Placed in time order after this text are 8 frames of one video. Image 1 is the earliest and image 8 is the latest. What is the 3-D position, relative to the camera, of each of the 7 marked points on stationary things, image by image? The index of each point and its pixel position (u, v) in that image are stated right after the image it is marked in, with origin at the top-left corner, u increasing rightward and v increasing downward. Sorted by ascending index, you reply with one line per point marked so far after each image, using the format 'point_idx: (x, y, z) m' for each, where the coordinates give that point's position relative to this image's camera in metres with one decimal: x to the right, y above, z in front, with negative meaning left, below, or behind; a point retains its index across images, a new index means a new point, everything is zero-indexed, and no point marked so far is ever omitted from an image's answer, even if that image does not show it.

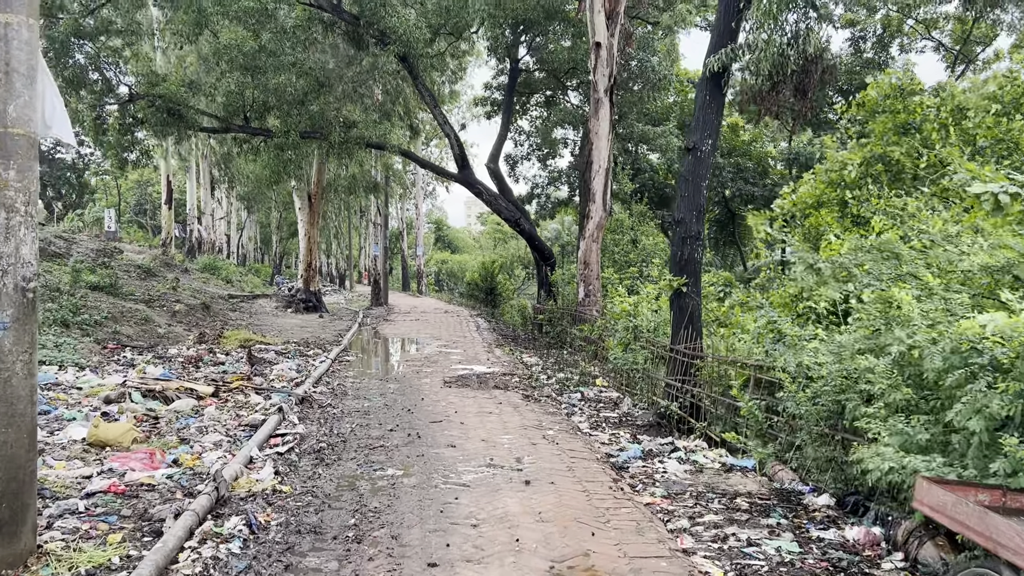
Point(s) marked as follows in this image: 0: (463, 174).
0: (-0.9, +2.1, +14.8) m
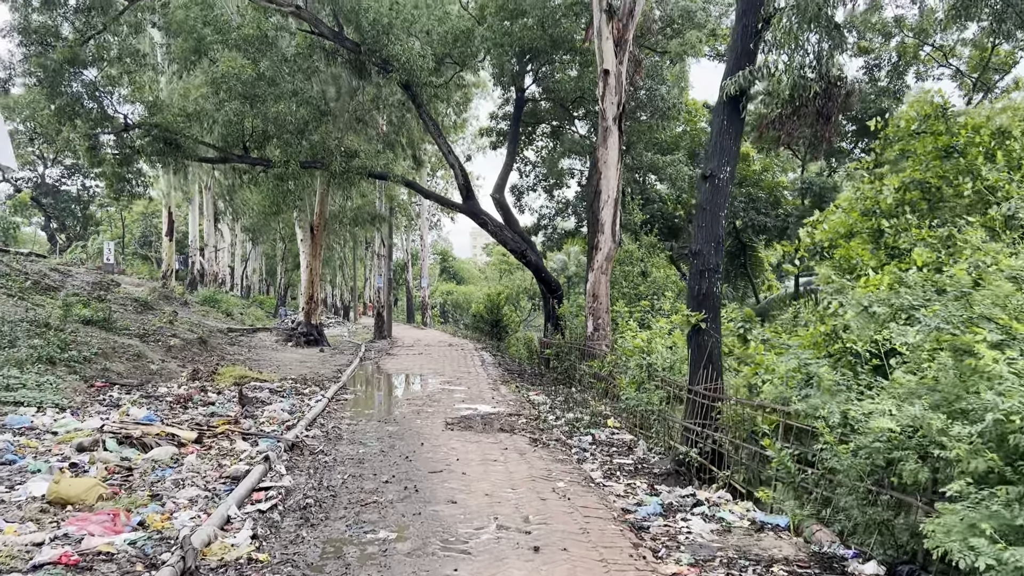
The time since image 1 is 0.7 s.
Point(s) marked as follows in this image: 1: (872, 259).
0: (-0.8, +1.5, +14.4) m
1: (+2.4, +0.2, +5.4) m
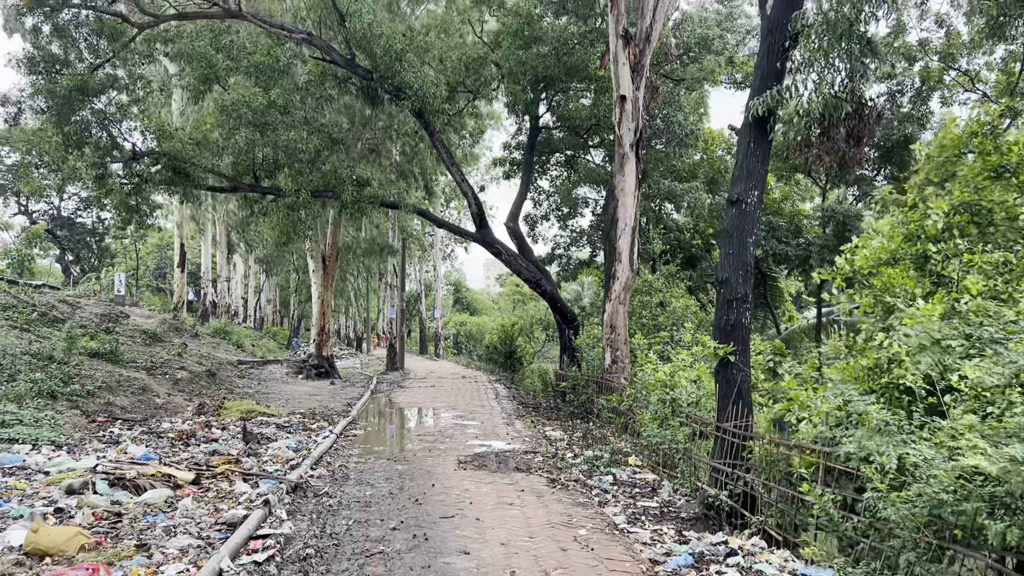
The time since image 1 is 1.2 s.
0: (-0.5, +0.9, +14.2) m
1: (+2.5, 0.0, +5.1) m
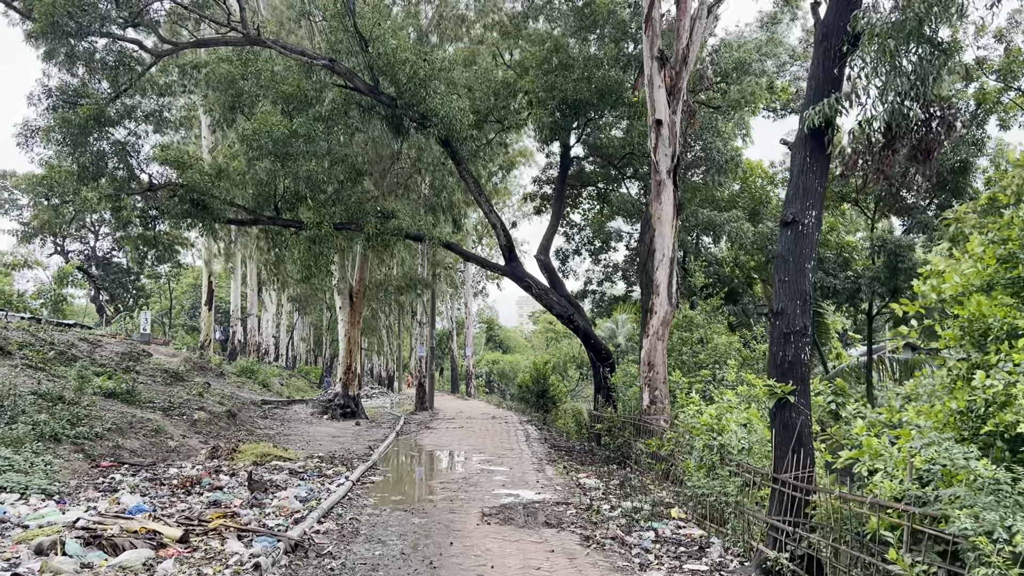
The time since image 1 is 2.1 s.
0: (0.0, +0.3, +13.6) m
1: (+2.6, -0.2, +4.3) m
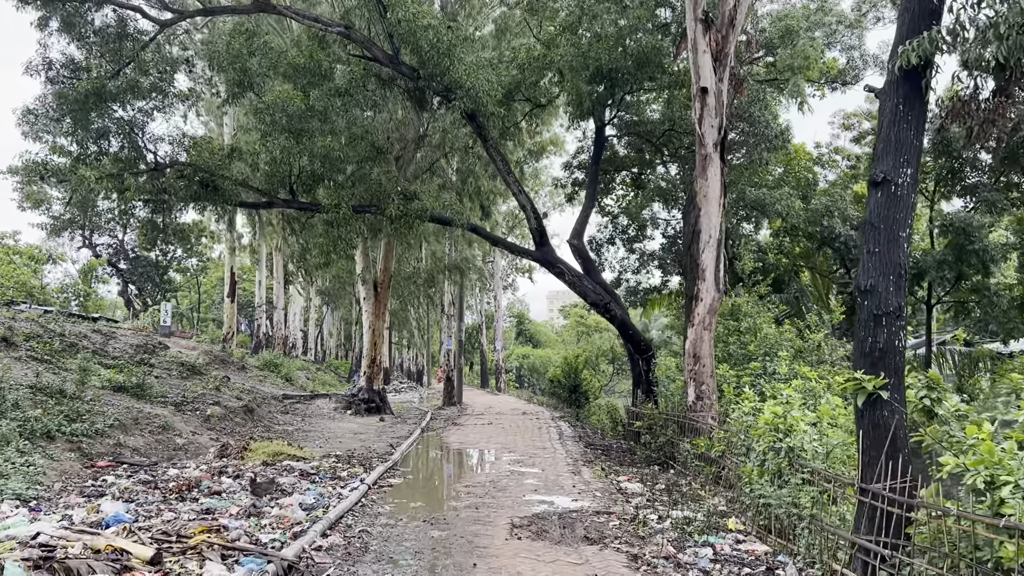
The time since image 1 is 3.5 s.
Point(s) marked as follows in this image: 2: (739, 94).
0: (+0.5, +0.5, +12.7) m
1: (+2.8, 0.0, +3.3) m
2: (+3.1, +2.7, +11.4) m
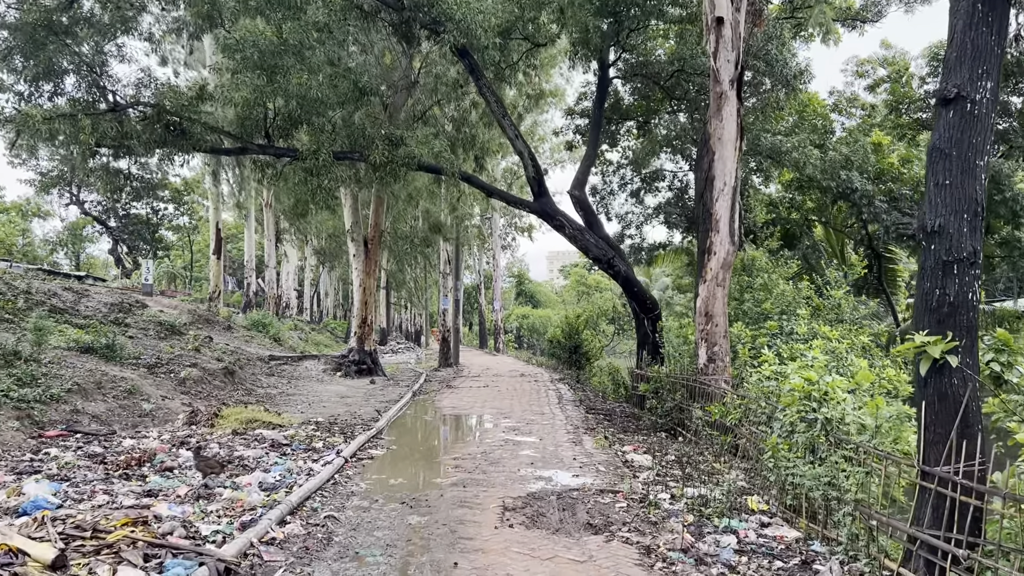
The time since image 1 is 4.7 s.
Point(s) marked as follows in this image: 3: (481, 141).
0: (+0.4, +1.2, +11.8) m
1: (+2.7, +0.2, +2.5) m
2: (+3.1, +3.3, +10.4) m
3: (-0.6, +2.6, +14.8) m
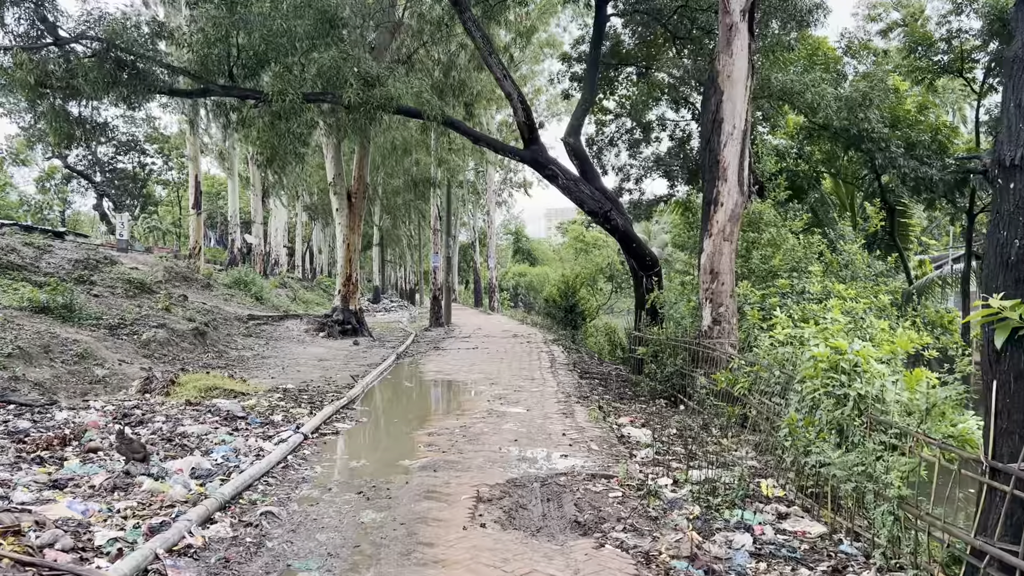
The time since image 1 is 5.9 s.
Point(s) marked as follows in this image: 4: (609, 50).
0: (+0.3, +1.8, +10.9) m
1: (+2.6, +0.3, +1.7) m
2: (+2.9, +3.8, +9.4) m
3: (-0.7, +3.4, +13.9) m
4: (+1.7, +4.1, +14.0) m
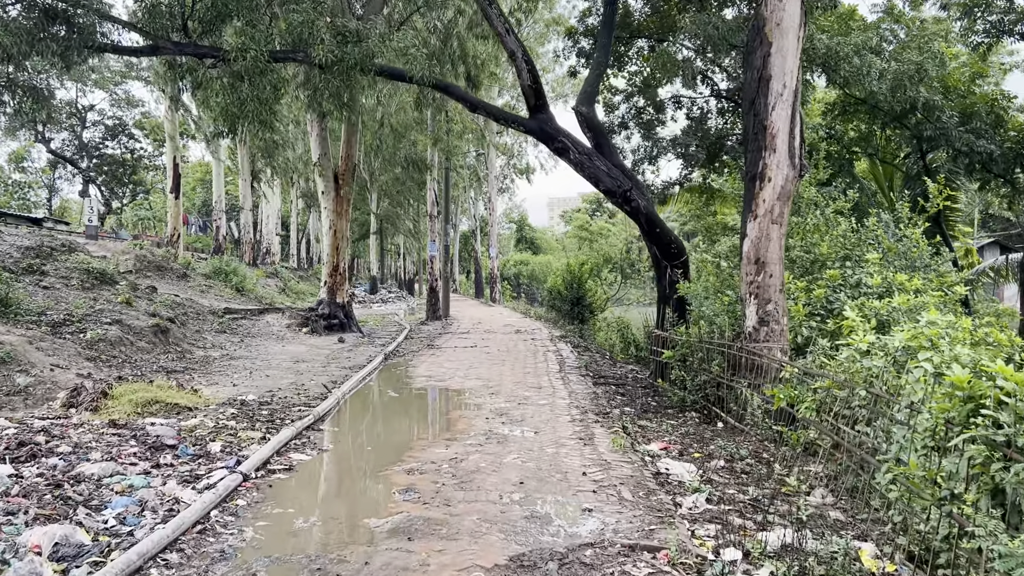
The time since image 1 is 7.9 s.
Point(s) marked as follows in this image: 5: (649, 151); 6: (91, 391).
0: (+0.3, +1.9, +9.5) m
1: (+2.6, +0.3, +0.3) m
2: (+3.0, +3.8, +8.0) m
3: (-0.7, +3.5, +12.4) m
4: (+1.7, +4.2, +12.5) m
5: (+2.4, +2.3, +14.0) m
6: (-3.5, -0.9, +7.0) m
